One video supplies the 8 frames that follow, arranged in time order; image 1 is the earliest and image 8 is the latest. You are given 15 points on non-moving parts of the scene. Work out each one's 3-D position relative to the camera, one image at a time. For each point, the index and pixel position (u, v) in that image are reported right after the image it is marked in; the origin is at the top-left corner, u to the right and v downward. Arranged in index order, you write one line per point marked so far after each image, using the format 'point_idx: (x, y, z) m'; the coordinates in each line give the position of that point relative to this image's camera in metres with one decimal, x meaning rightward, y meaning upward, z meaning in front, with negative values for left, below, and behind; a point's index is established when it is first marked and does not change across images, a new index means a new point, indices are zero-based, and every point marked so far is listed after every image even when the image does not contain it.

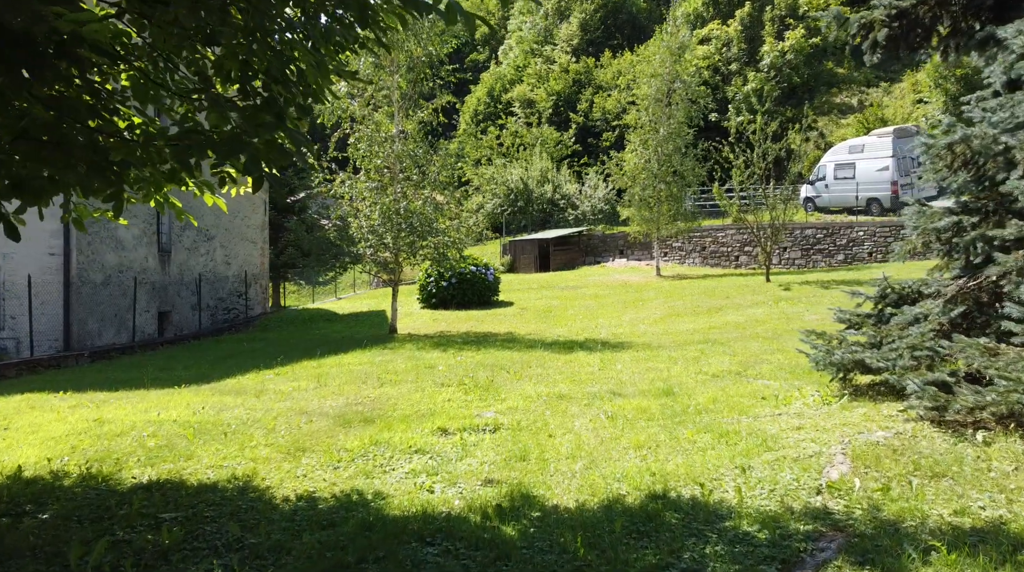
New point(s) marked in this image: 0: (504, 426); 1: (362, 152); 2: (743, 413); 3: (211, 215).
0: (0.0, -1.0, +6.8) m
1: (-2.5, +2.2, +15.8) m
2: (+1.6, -0.9, +6.6) m
3: (-5.6, +1.3, +17.7) m
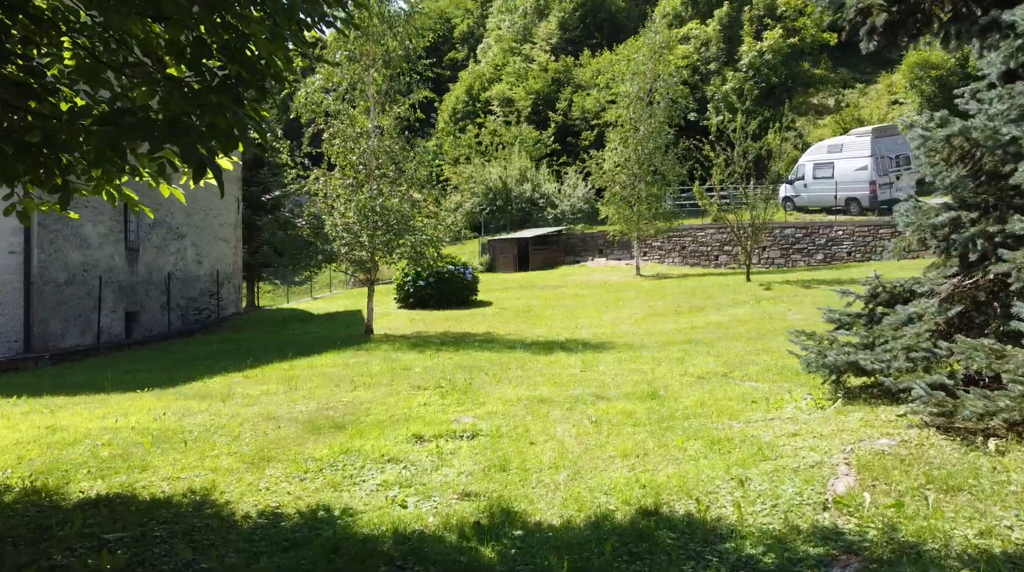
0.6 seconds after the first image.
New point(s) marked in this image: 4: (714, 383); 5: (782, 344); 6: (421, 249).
0: (-0.2, -1.0, +6.4) m
1: (-2.9, +2.2, +15.4) m
2: (+1.5, -0.9, +6.2) m
3: (-6.0, +1.3, +17.3) m
4: (+1.8, -0.8, +8.4) m
5: (+3.3, -0.7, +11.6) m
6: (-1.5, +0.6, +15.5) m
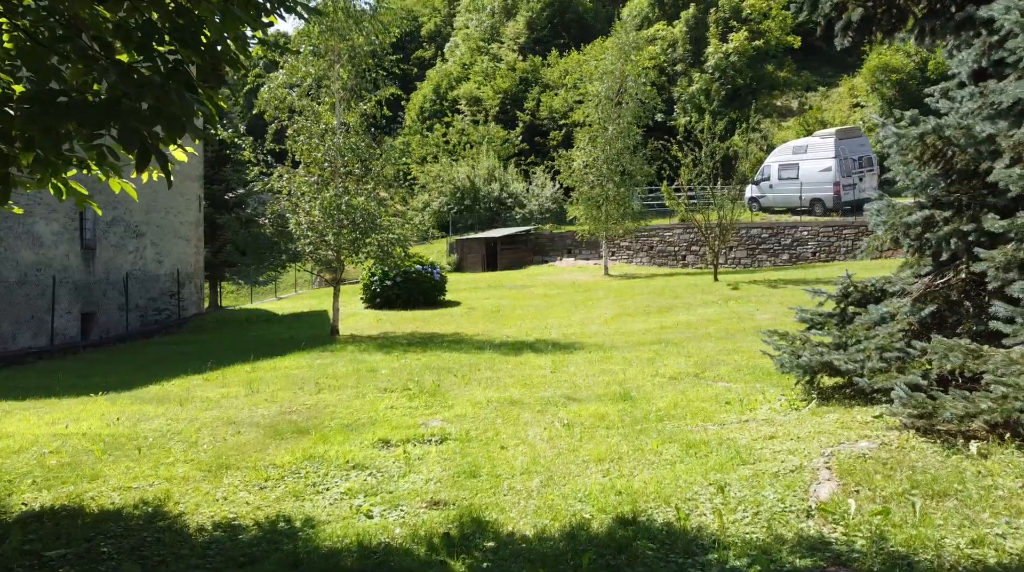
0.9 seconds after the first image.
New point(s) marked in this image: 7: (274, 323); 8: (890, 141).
0: (-0.4, -1.0, +6.2) m
1: (-3.4, +2.2, +15.2) m
2: (+1.3, -0.9, +6.1) m
3: (-6.6, +1.3, +16.9) m
4: (+1.5, -0.8, +8.3) m
5: (+2.9, -0.7, +11.5) m
6: (-2.0, +0.6, +15.3) m
7: (-4.5, -0.7, +18.3) m
8: (+2.6, +1.0, +6.6) m
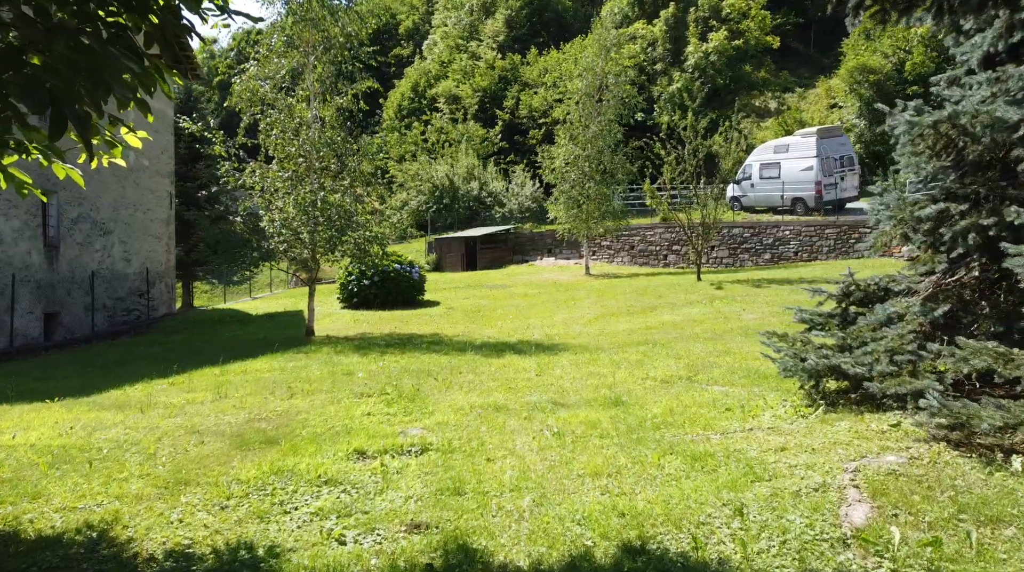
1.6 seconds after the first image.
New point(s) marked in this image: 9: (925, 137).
0: (-0.5, -1.0, +5.8) m
1: (-3.6, +2.2, +14.6) m
2: (+1.2, -0.9, +5.7) m
3: (-6.9, +1.3, +16.3) m
4: (+1.4, -0.8, +7.8) m
5: (+2.7, -0.7, +11.2) m
6: (-2.3, +0.6, +14.8) m
7: (-4.9, -0.7, +17.8) m
8: (+2.5, +1.0, +6.2) m
9: (+2.6, +1.0, +6.1) m
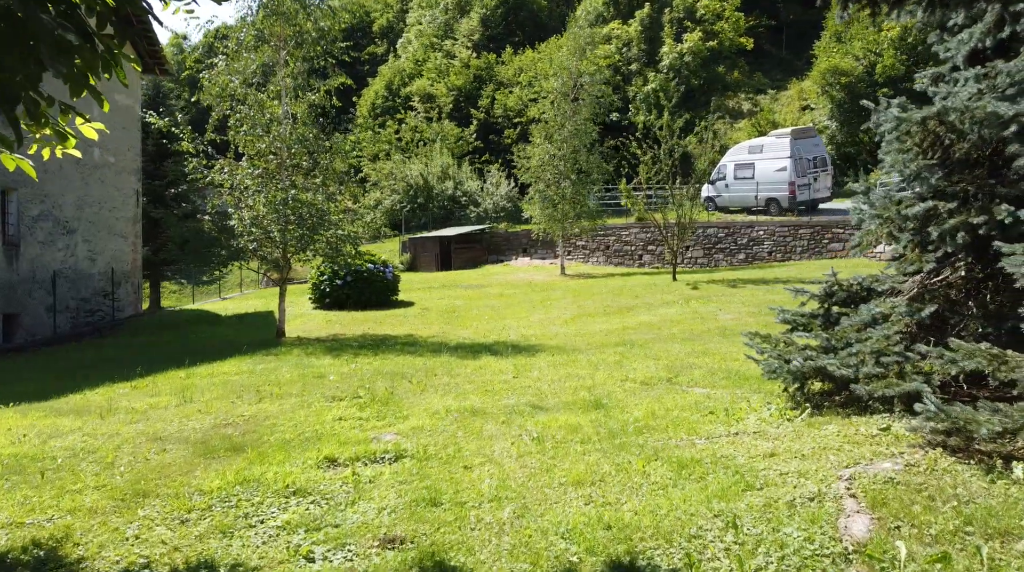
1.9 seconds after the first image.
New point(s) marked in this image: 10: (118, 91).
0: (-0.6, -1.0, +5.6) m
1: (-4.0, +2.2, +14.3) m
2: (+1.0, -0.9, +5.5) m
3: (-7.3, +1.3, +15.9) m
4: (+1.2, -0.8, +7.7) m
5: (+2.4, -0.7, +11.0) m
6: (-2.7, +0.6, +14.5) m
7: (-5.3, -0.7, +17.4) m
8: (+2.4, +1.0, +6.1) m
9: (+2.5, +1.0, +6.0) m
10: (-7.4, +3.7, +18.1) m
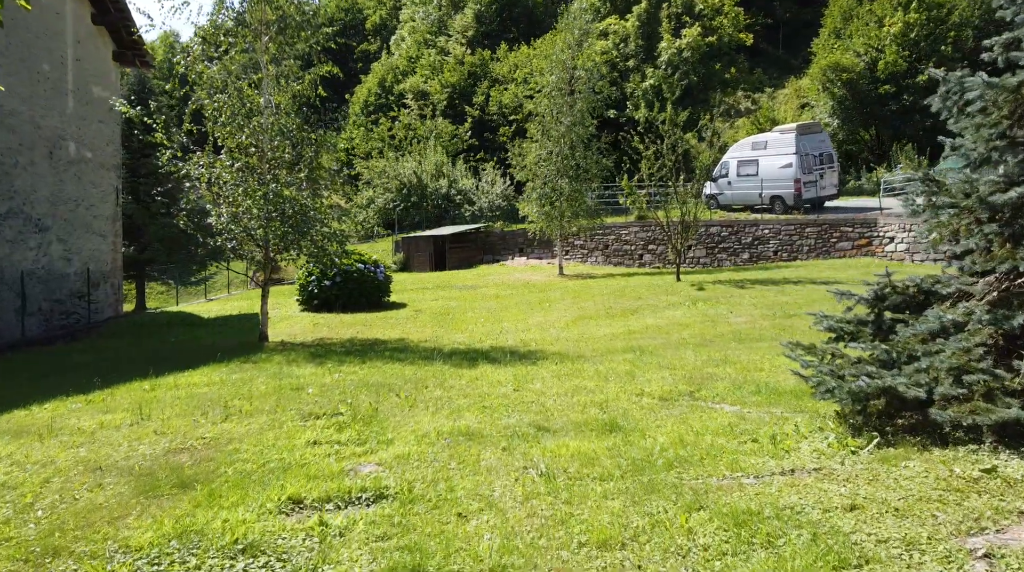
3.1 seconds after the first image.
0: (-0.6, -1.0, +4.6) m
1: (-4.0, +2.2, +13.3) m
2: (+1.1, -0.9, +4.5) m
3: (-7.3, +1.3, +14.8) m
4: (+1.2, -0.8, +6.7) m
5: (+2.4, -0.7, +10.0) m
6: (-2.7, +0.6, +13.5) m
7: (-5.4, -0.7, +16.4) m
8: (+2.4, +1.0, +5.1) m
9: (+2.5, +0.9, +5.0) m
10: (-7.5, +3.6, +17.0) m
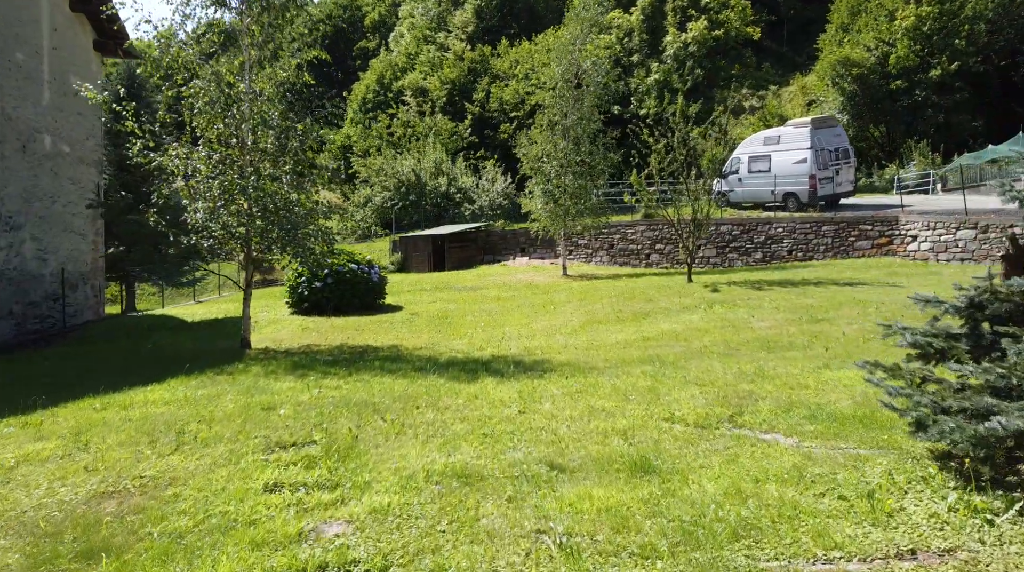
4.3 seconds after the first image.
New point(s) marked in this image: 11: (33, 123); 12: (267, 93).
0: (-0.5, -1.0, +3.4) m
1: (-4.0, +2.2, +12.1) m
2: (+1.1, -0.9, +3.4) m
3: (-7.3, +1.3, +13.7) m
4: (+1.2, -0.9, +5.5) m
5: (+2.5, -0.7, +8.8) m
6: (-2.6, +0.6, +12.3) m
7: (-5.3, -0.8, +15.2) m
8: (+2.4, +1.0, +3.9) m
9: (+2.5, +0.9, +3.8) m
10: (-7.4, +3.6, +15.8) m
11: (-7.4, +2.5, +14.7) m
12: (-3.3, +2.6, +12.5) m
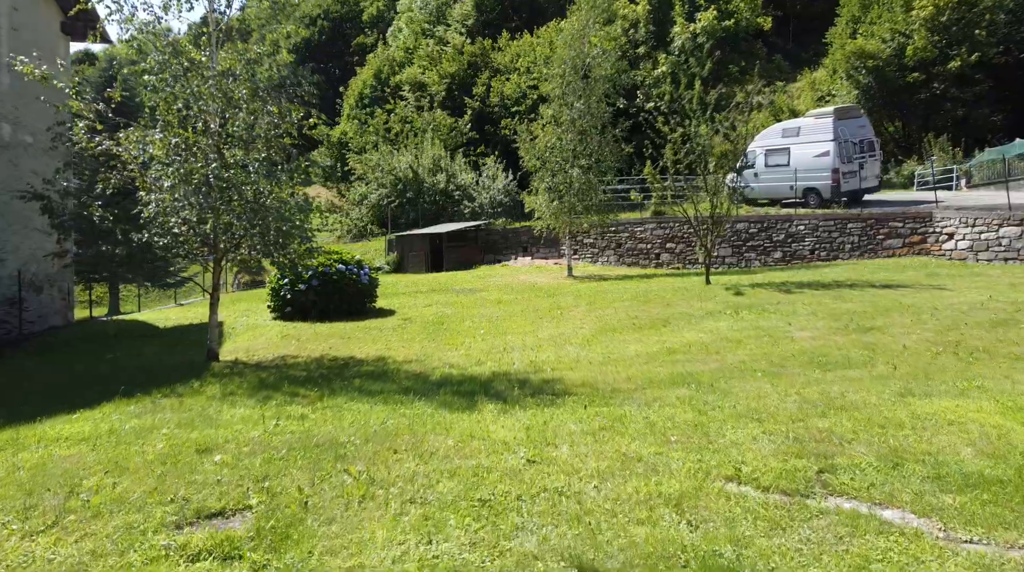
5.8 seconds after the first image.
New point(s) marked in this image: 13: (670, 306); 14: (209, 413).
0: (-0.5, -1.1, +1.7) m
1: (-4.0, +2.1, +10.4) m
2: (+1.1, -0.9, +1.6) m
3: (-7.3, +1.2, +12.0) m
4: (+1.3, -0.9, +3.8) m
5: (+2.5, -0.8, +7.1) m
6: (-2.6, +0.5, +10.6) m
7: (-5.3, -0.8, +13.5) m
8: (+2.5, +0.9, +2.2) m
9: (+2.6, +0.9, +2.1) m
10: (-7.4, +3.6, +14.1) m
11: (-7.4, +2.5, +13.0) m
12: (-3.3, +2.5, +10.8) m
13: (+2.5, -0.3, +14.4) m
14: (-2.4, -1.0, +7.4) m
